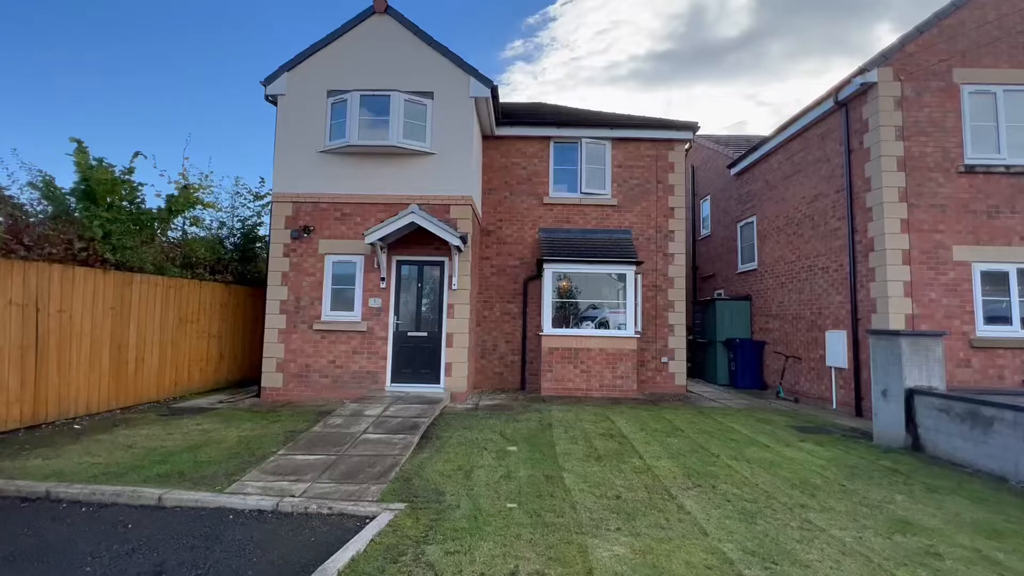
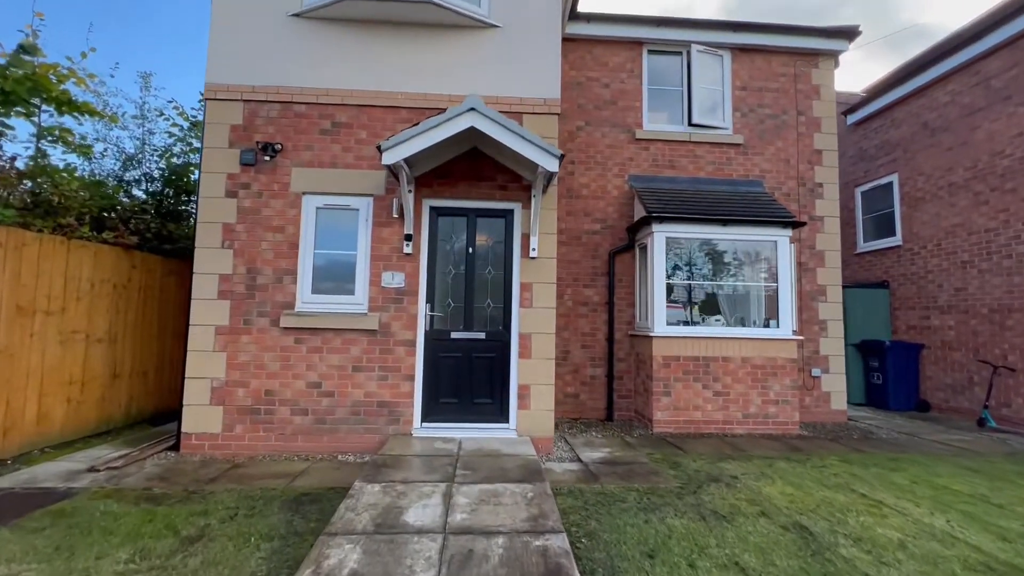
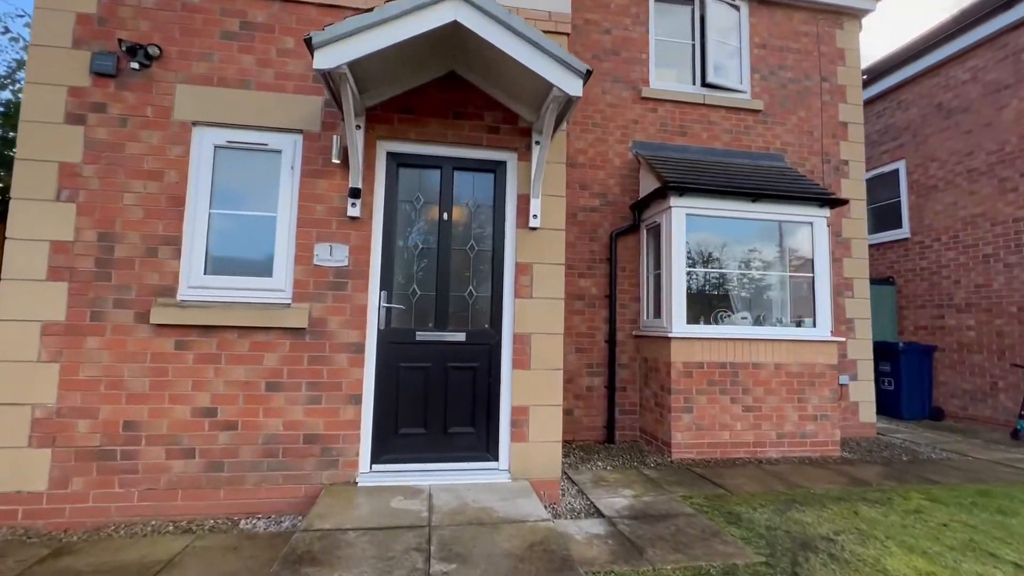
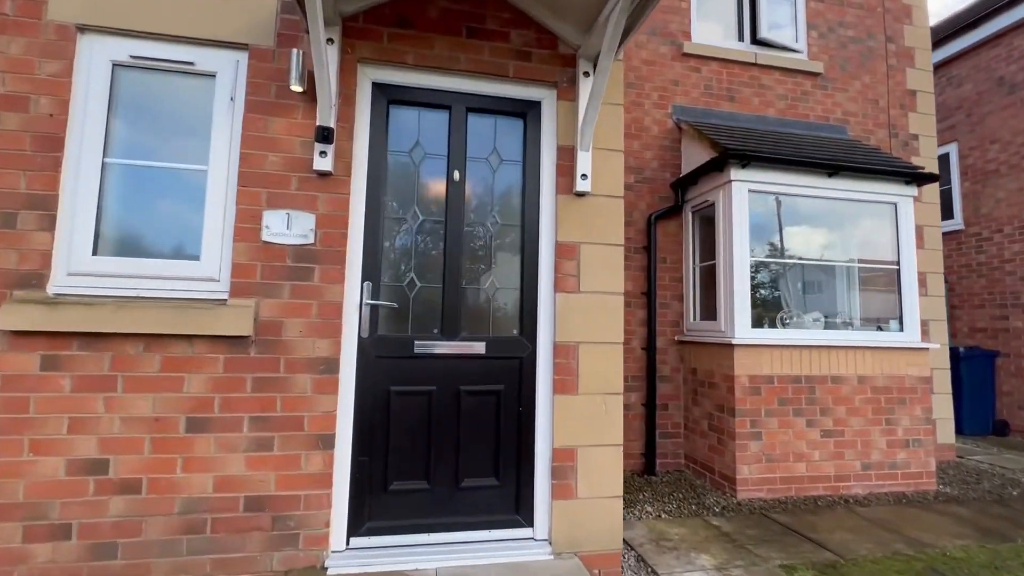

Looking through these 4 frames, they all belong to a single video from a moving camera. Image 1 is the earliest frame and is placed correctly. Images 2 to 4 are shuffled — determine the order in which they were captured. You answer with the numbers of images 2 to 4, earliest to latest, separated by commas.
2, 3, 4
